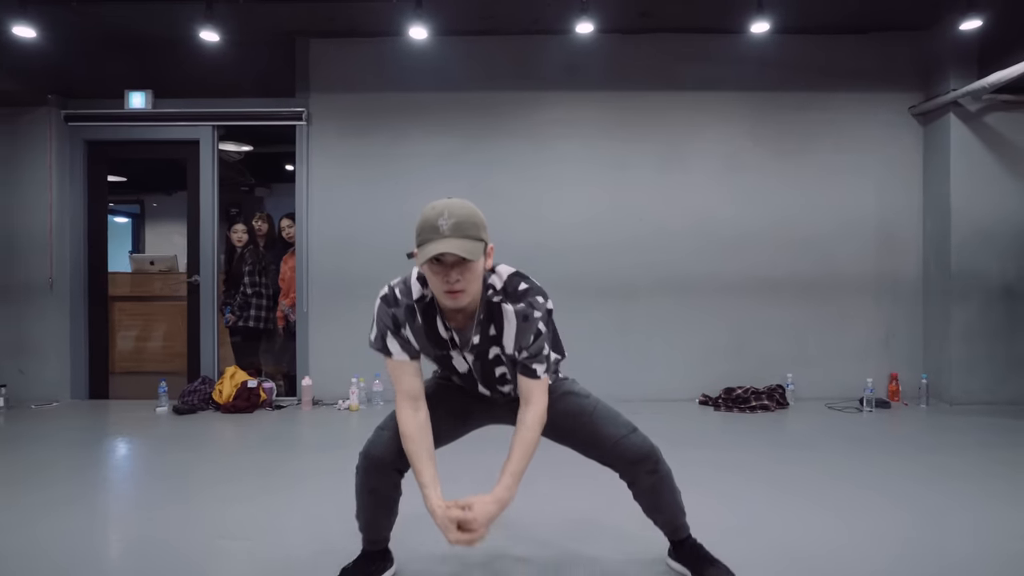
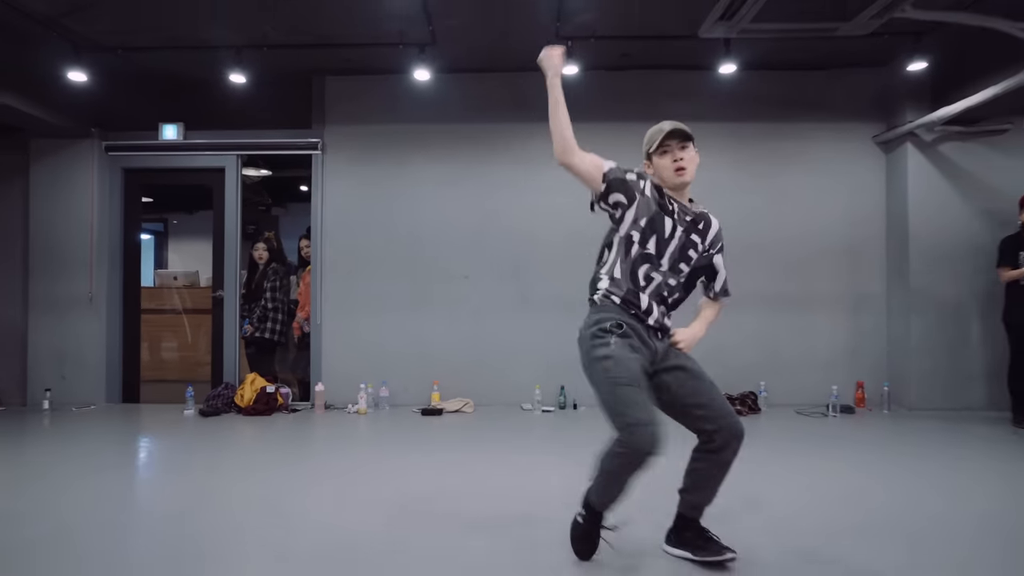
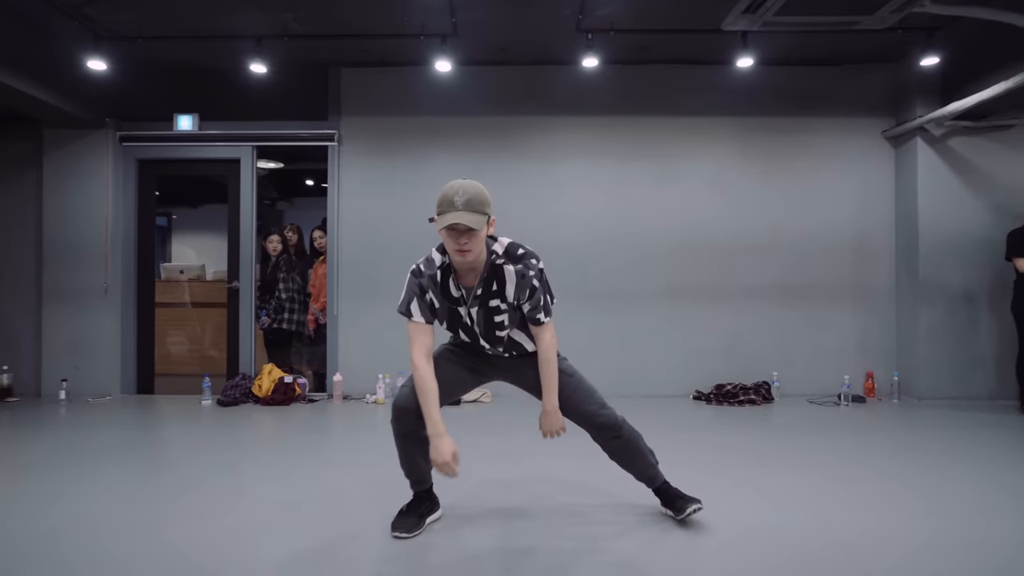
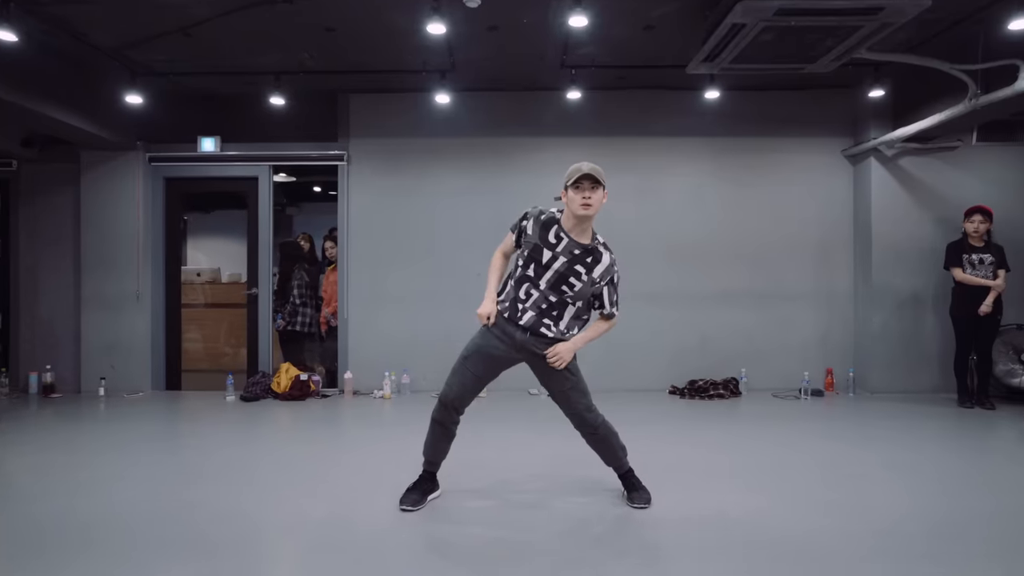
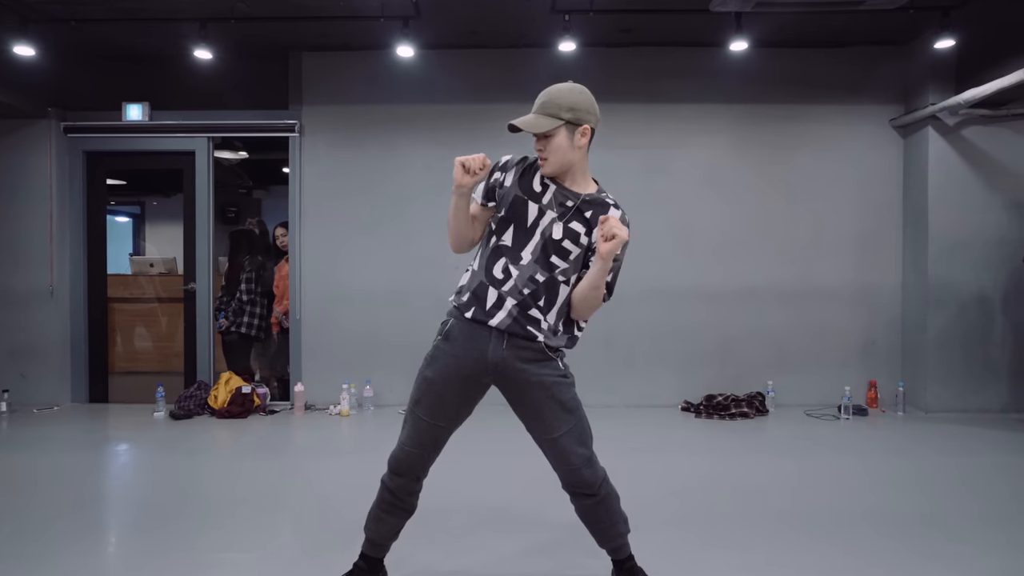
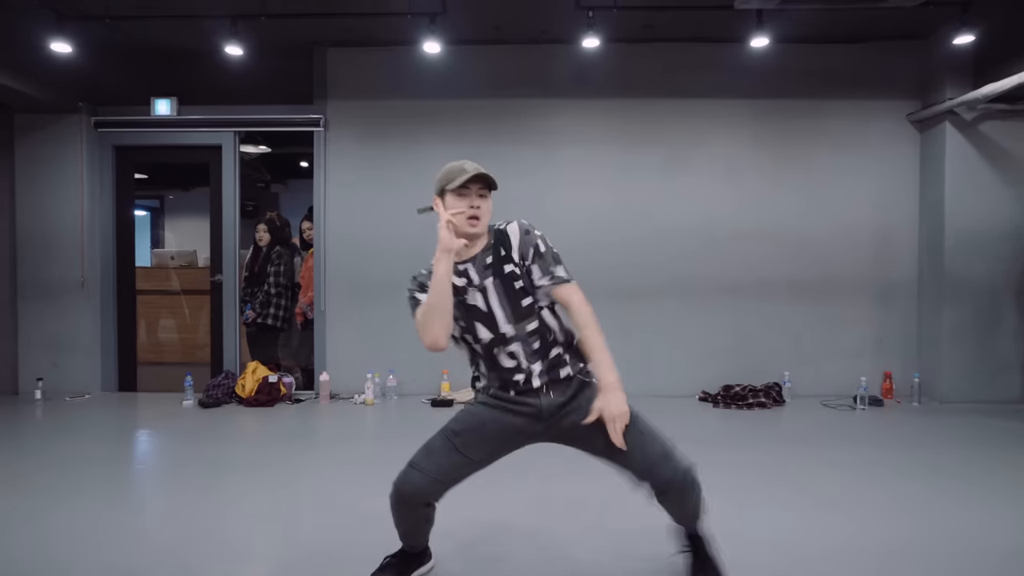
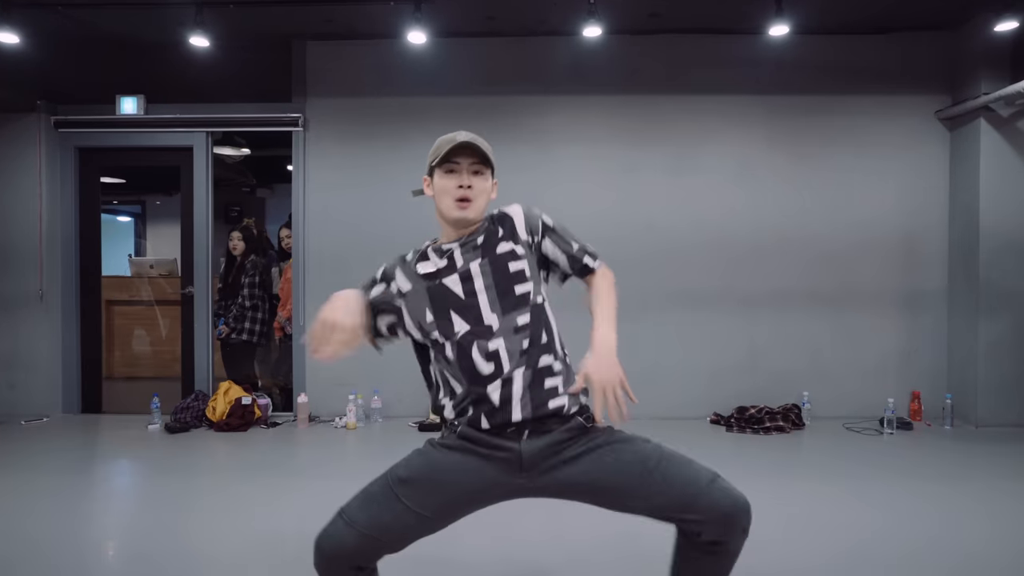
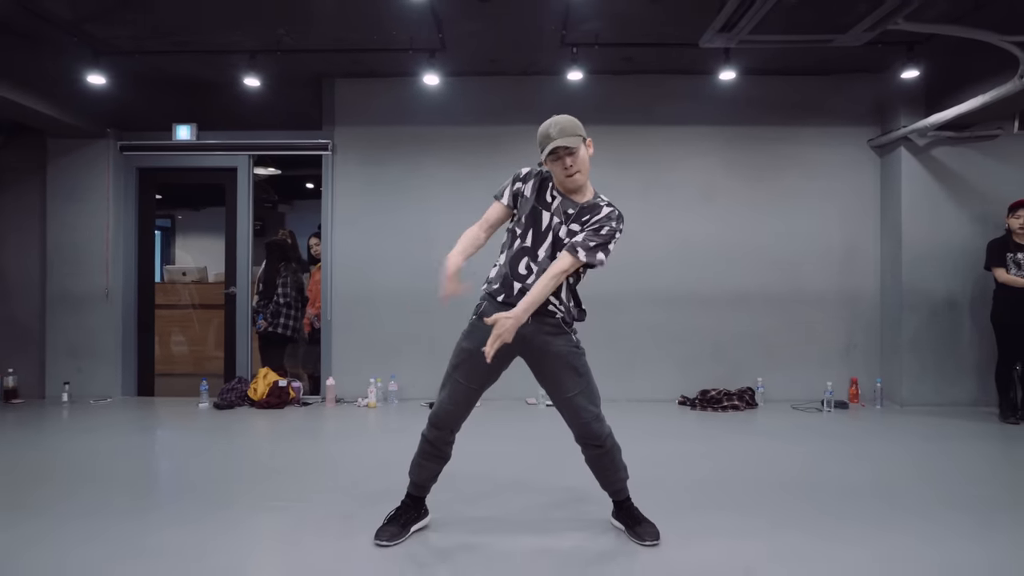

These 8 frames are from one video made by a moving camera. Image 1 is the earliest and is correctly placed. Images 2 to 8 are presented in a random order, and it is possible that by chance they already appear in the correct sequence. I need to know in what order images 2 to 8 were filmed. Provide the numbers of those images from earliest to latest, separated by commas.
3, 4, 5, 8, 6, 7, 2
